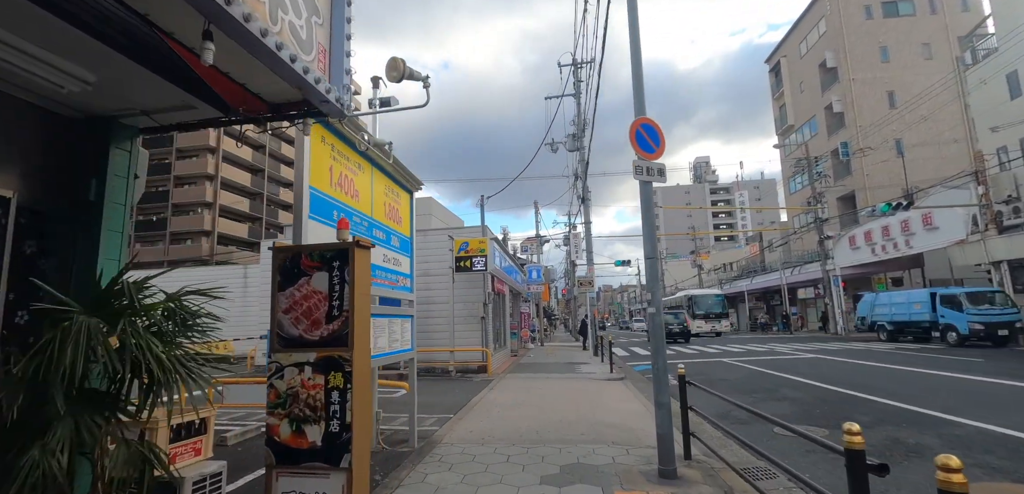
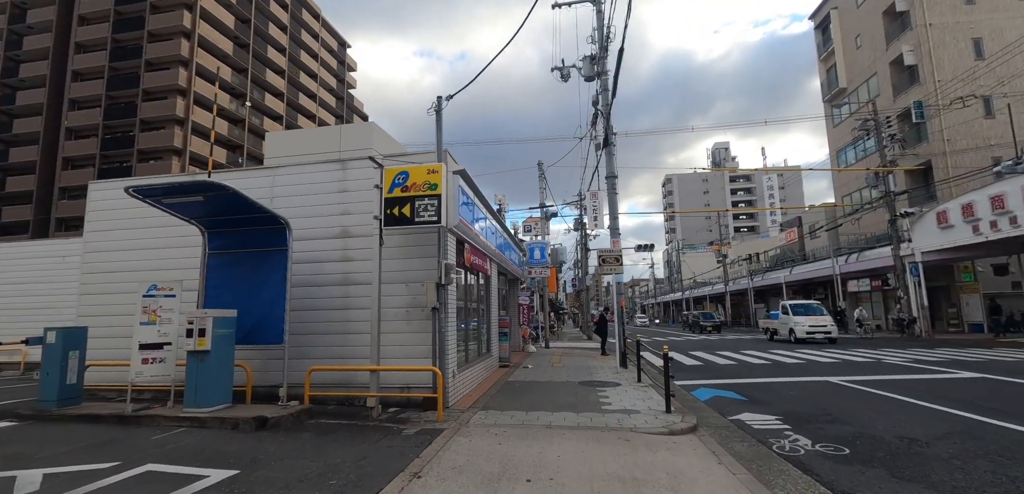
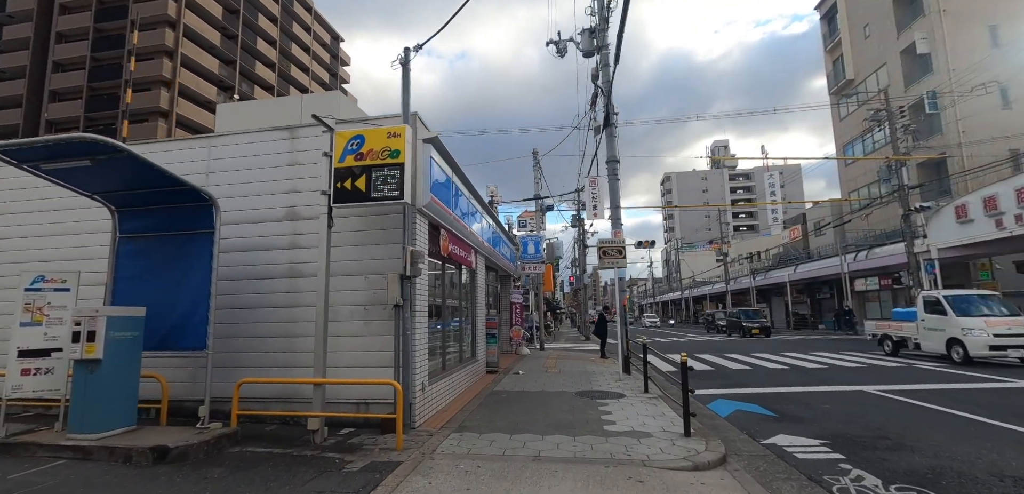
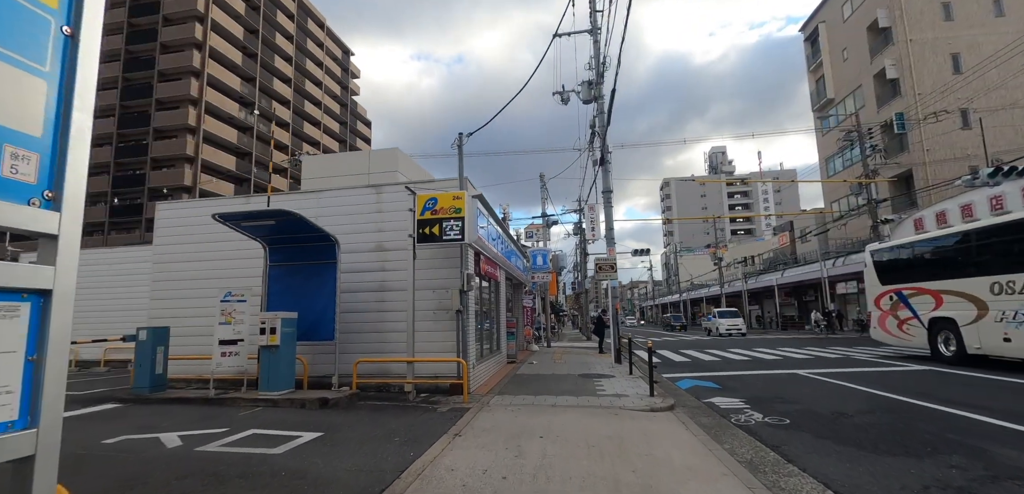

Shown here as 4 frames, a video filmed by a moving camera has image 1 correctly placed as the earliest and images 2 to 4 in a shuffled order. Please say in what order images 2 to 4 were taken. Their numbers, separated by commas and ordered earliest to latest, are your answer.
4, 2, 3
